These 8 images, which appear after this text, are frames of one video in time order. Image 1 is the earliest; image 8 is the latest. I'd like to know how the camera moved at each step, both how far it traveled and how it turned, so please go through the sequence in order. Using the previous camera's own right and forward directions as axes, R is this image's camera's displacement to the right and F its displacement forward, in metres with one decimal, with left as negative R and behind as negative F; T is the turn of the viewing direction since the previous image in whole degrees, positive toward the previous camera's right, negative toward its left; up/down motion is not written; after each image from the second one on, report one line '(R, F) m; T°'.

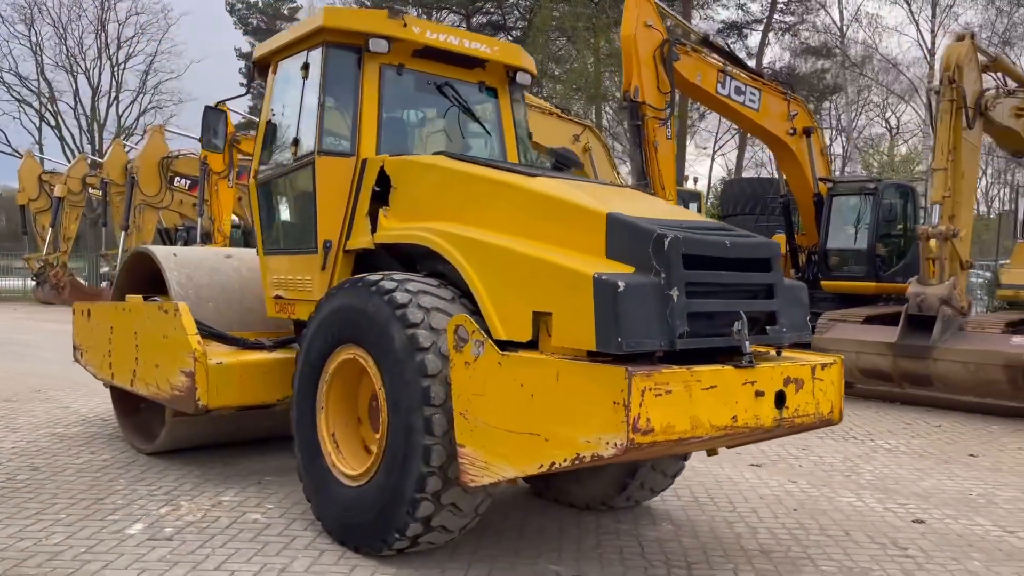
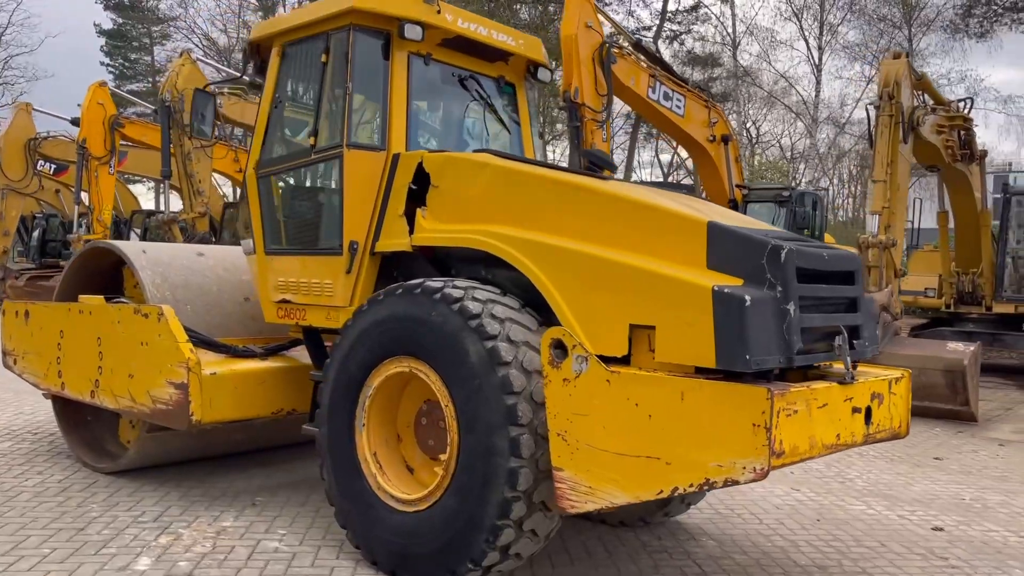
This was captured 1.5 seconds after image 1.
(-0.8, +0.3) m; +9°
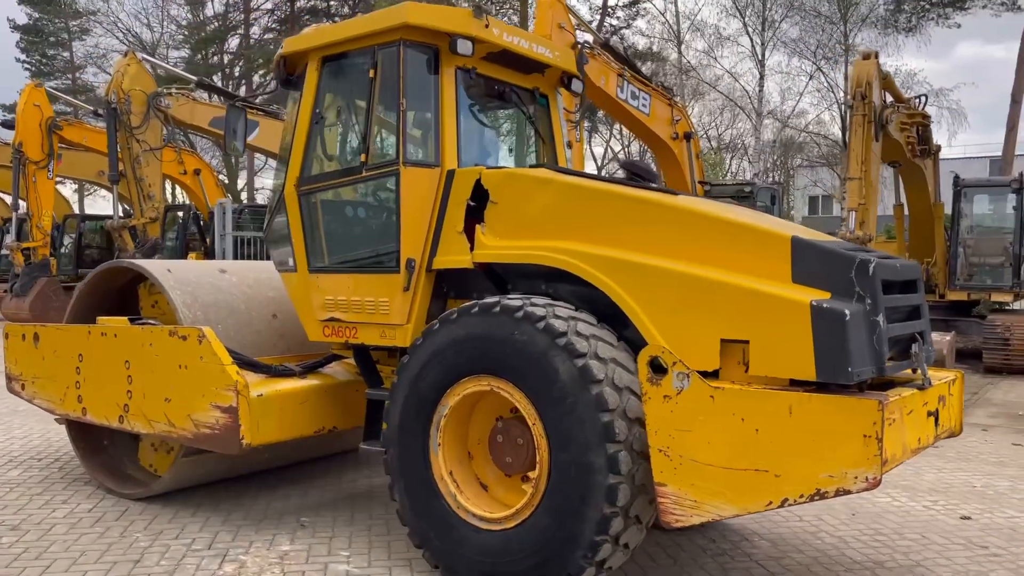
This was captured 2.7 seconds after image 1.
(-0.6, 0.0) m; +5°
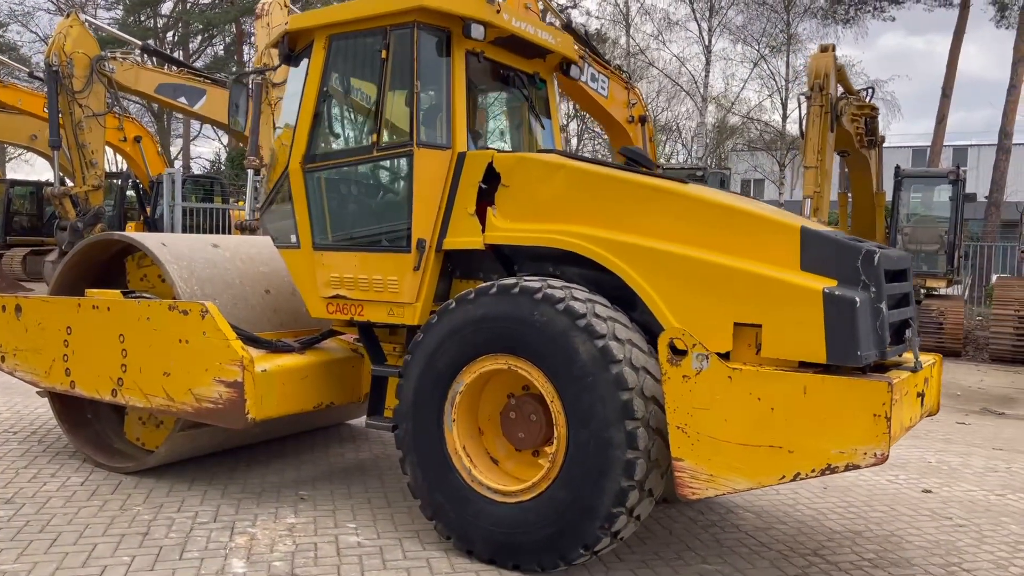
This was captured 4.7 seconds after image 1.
(-0.3, -0.1) m; +4°
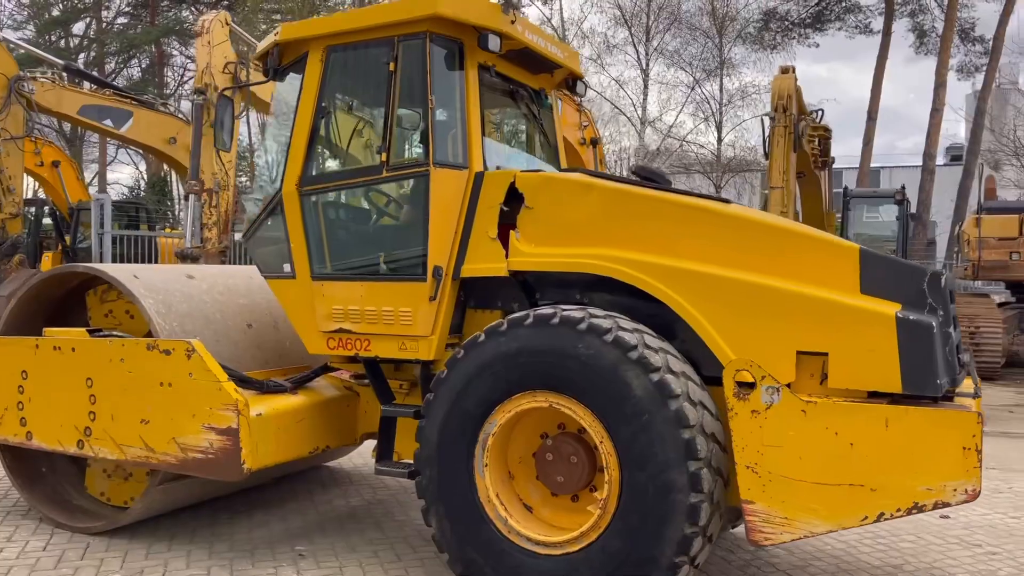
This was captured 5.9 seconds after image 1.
(-0.4, +0.3) m; +5°
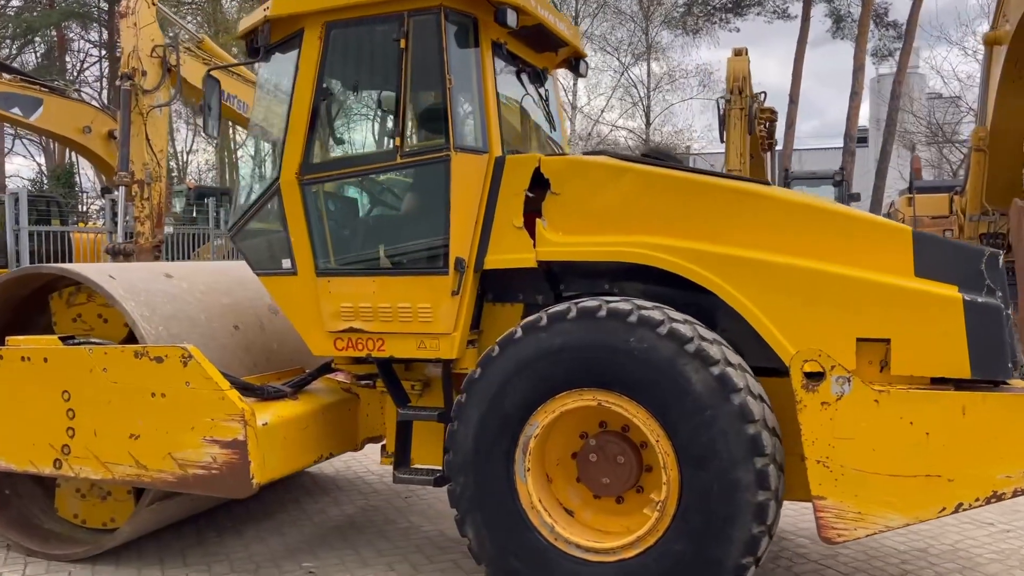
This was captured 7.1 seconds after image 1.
(-0.4, +0.2) m; +5°
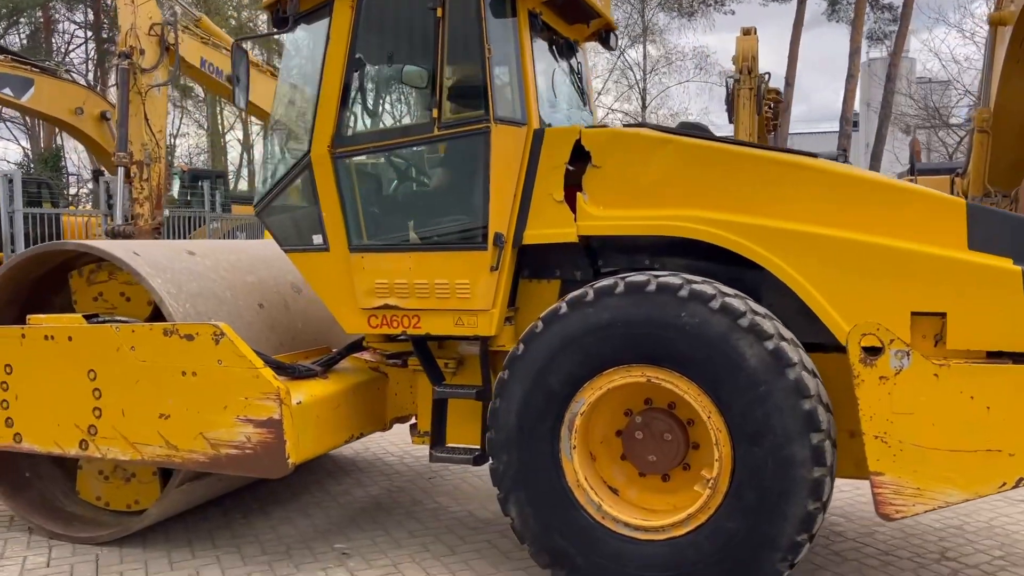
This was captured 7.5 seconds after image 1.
(-0.2, +0.1) m; +1°
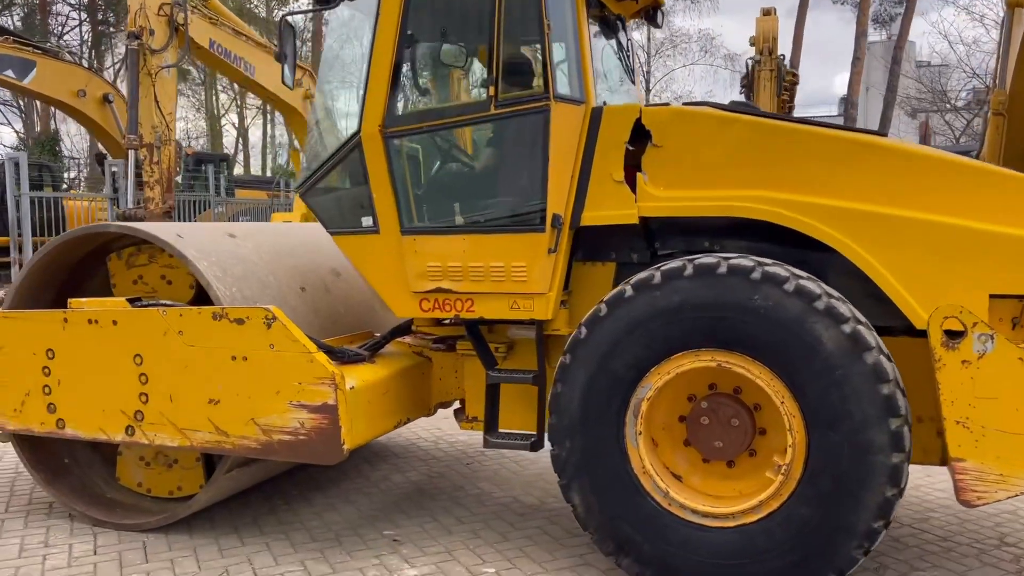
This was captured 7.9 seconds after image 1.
(-0.2, +0.1) m; 0°
